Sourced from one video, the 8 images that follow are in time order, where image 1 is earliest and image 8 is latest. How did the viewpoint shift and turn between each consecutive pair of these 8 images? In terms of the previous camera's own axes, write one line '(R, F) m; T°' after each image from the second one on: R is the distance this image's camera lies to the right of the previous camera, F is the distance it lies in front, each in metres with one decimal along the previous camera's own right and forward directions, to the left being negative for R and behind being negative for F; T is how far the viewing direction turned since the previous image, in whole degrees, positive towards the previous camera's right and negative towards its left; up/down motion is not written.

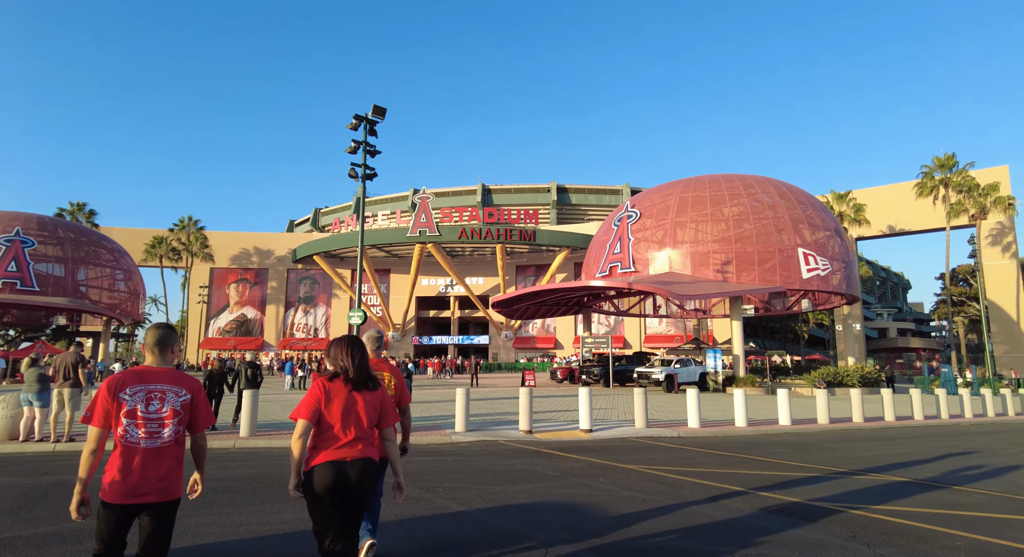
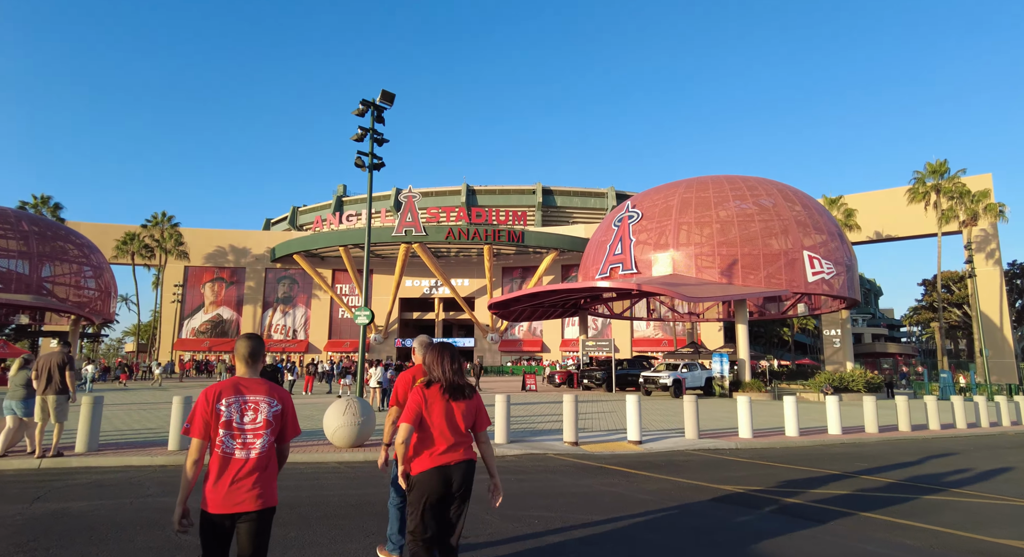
(-1.2, +1.0) m; +2°
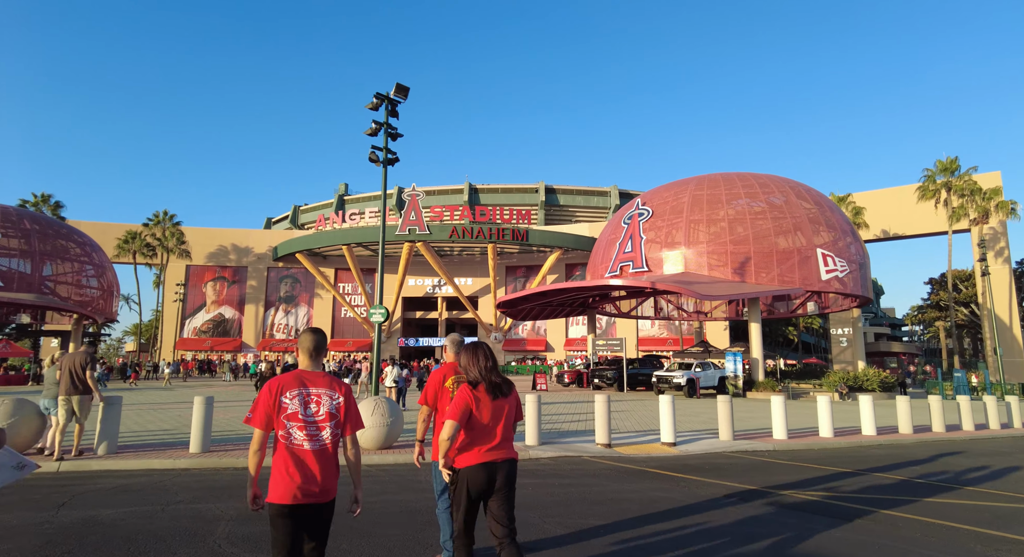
(-0.5, +0.3) m; 0°
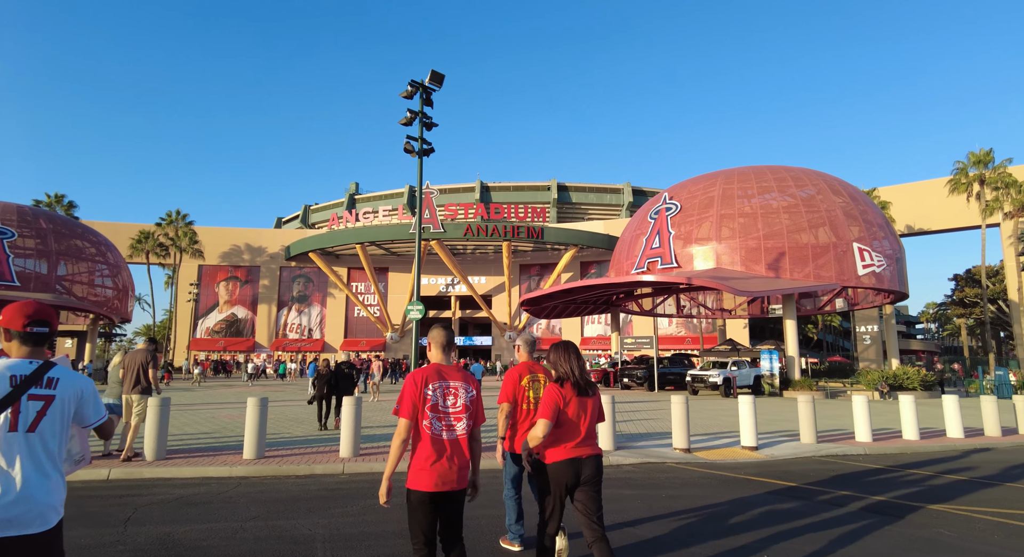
(-0.9, +0.7) m; -1°
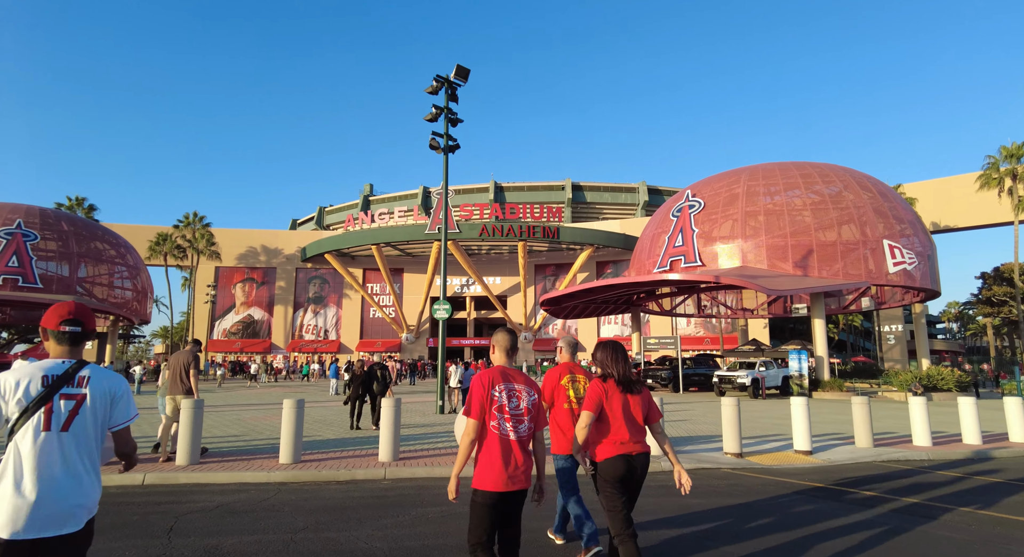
(-0.4, +0.4) m; -1°
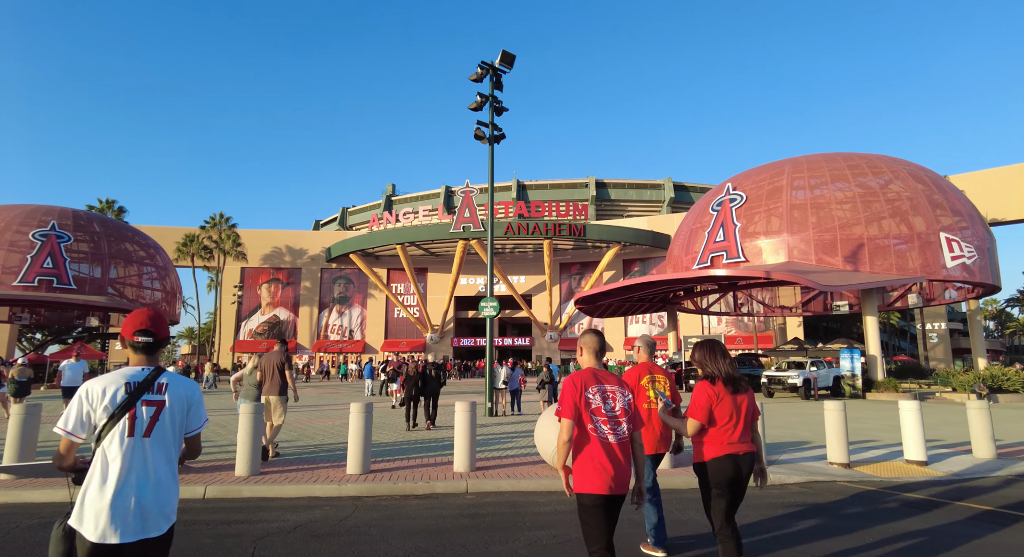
(-0.8, +0.7) m; -2°
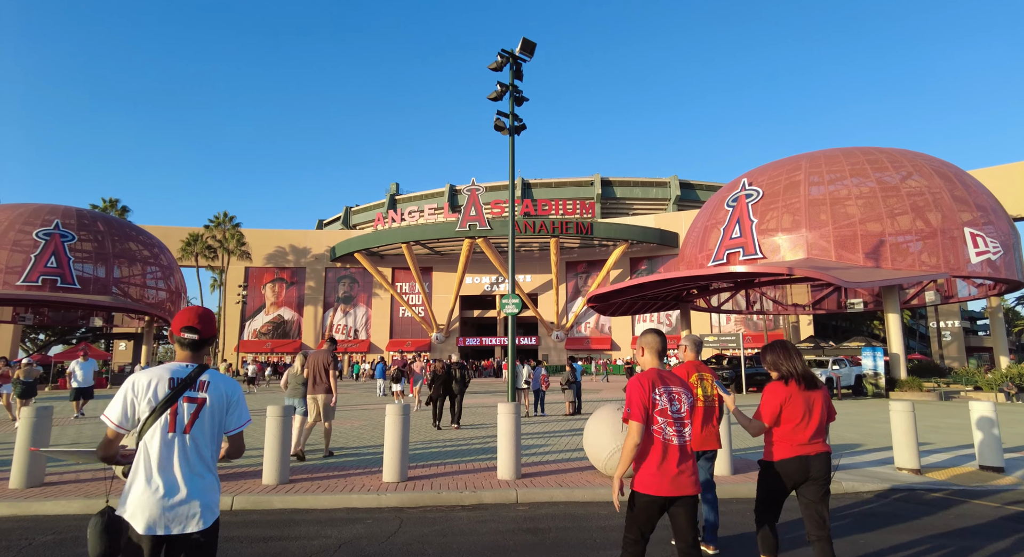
(-0.5, +0.5) m; 0°
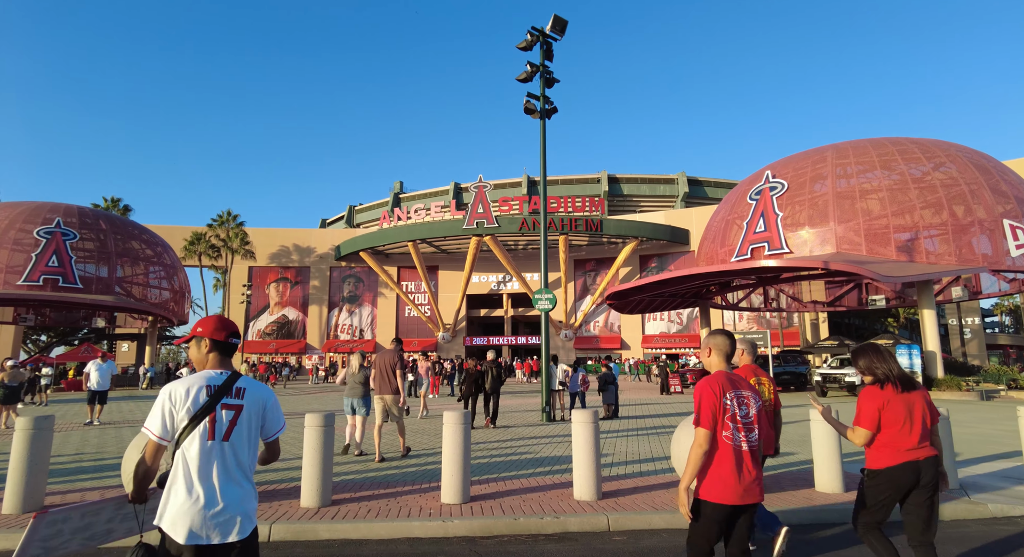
(-0.7, +0.9) m; 0°
